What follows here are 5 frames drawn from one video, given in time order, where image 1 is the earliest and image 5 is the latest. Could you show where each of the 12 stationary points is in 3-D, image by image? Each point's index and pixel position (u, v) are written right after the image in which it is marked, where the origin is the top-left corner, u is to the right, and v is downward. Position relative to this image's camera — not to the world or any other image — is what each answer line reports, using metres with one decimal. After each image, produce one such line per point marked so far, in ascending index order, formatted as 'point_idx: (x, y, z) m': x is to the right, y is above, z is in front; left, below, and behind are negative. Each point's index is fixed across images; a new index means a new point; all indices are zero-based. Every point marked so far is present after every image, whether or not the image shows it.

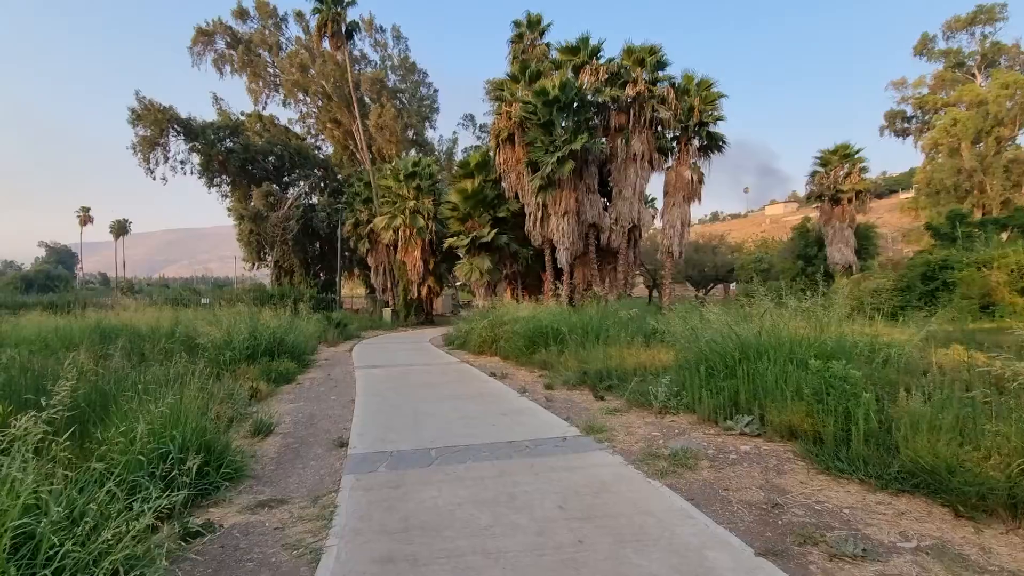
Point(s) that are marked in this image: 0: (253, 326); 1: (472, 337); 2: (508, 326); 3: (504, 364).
0: (-5.5, -0.8, +10.7) m
1: (-1.0, -1.3, +12.7) m
2: (-0.1, -0.9, +11.5) m
3: (-0.2, -1.6, +10.7) m
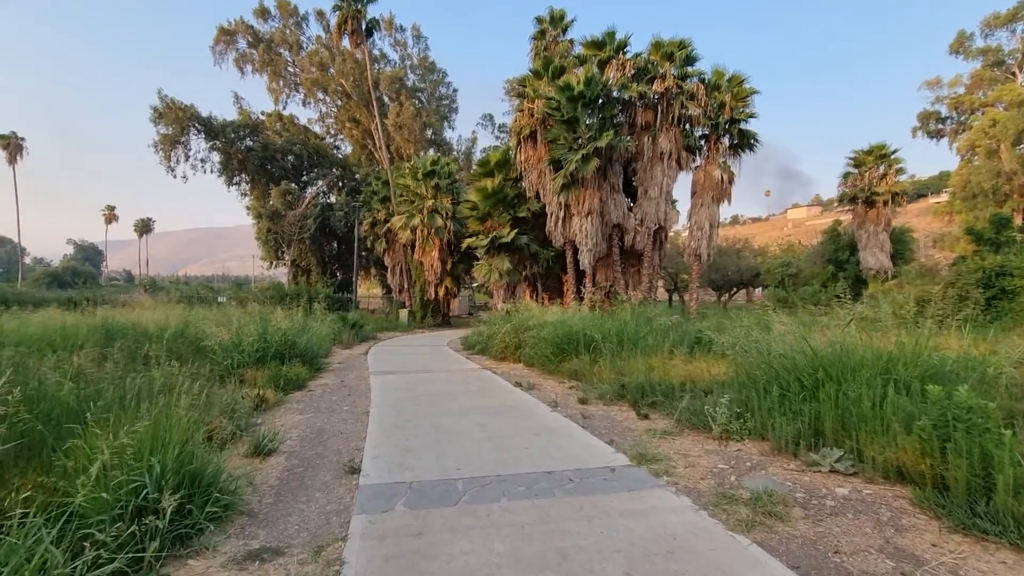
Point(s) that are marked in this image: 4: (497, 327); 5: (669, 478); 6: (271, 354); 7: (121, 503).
0: (-5.0, -0.8, +10.1) m
1: (-0.4, -1.3, +12.0) m
2: (+0.4, -0.9, +10.7) m
3: (+0.3, -1.7, +9.9) m
4: (-0.4, -1.0, +12.4) m
5: (+1.3, -1.6, +4.2) m
6: (-4.5, -1.2, +9.4) m
7: (-2.3, -1.3, +3.0) m
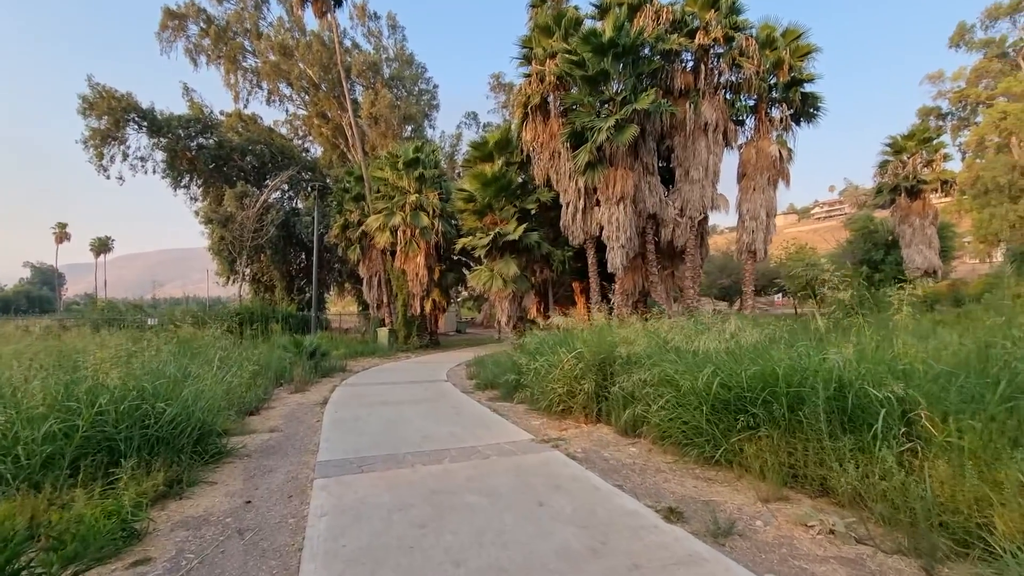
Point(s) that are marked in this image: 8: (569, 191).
0: (-4.0, -0.9, +4.8) m
1: (+0.4, -1.3, +6.9) m
2: (+1.3, -0.9, +5.7) m
3: (+1.3, -1.6, +4.9) m
4: (+0.5, -1.0, +7.3) m
5: (+2.5, -1.3, -0.8) m
6: (-3.5, -1.3, +4.2) m
7: (-1.1, -1.1, -2.2) m
8: (+2.0, +3.5, +18.2) m
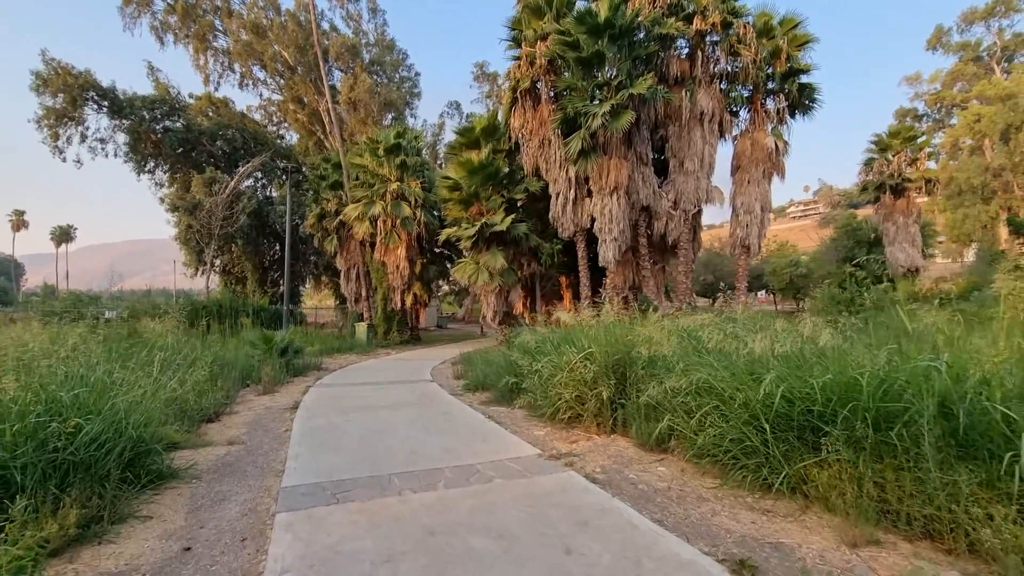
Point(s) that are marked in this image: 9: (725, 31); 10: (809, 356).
0: (-3.9, -0.7, +3.8) m
1: (+0.4, -1.2, +6.0) m
2: (+1.4, -0.8, +4.9) m
3: (+1.4, -1.5, +4.1) m
4: (+0.4, -0.9, +6.4) m
5: (+2.8, -1.3, -1.5) m
6: (-3.4, -1.2, +3.2) m
7: (-0.7, -1.0, -3.1) m
8: (+1.6, +3.7, +17.4) m
9: (+7.3, +8.9, +17.4) m
10: (+2.2, -0.5, +3.8) m
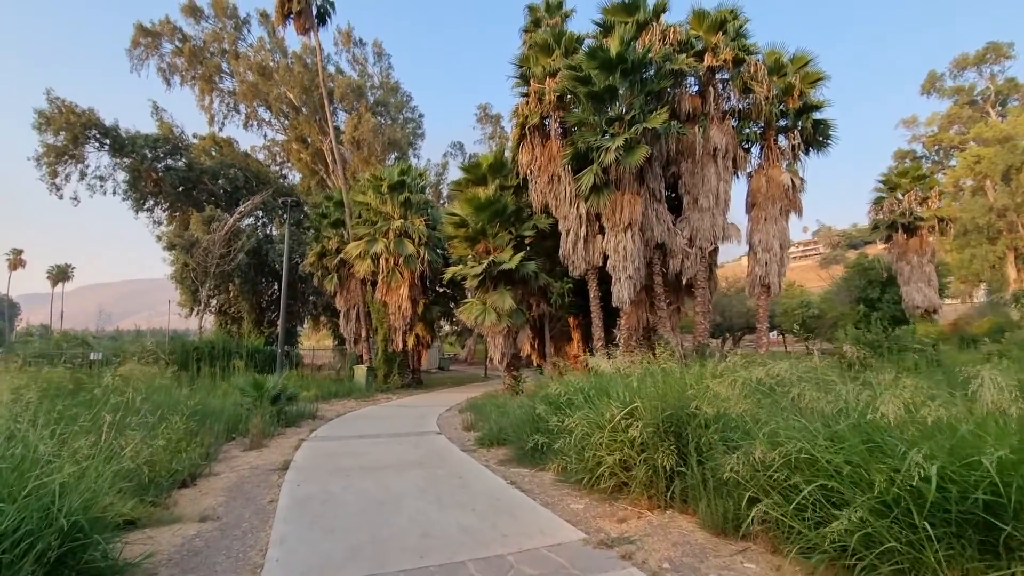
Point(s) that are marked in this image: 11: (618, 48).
0: (-3.7, -1.0, +2.9) m
1: (+0.7, -1.6, +5.1) m
2: (+1.7, -1.2, +4.0) m
3: (+1.7, -1.8, +3.1) m
4: (+0.7, -1.3, +5.5) m
5: (+3.1, -1.2, -2.5) m
6: (-3.1, -1.4, +2.3) m
7: (-0.4, -0.7, -4.0) m
8: (+1.9, +2.4, +16.8) m
9: (+7.6, +7.5, +17.2) m
10: (+2.5, -0.8, +2.9) m
11: (+3.2, +7.2, +15.1) m
